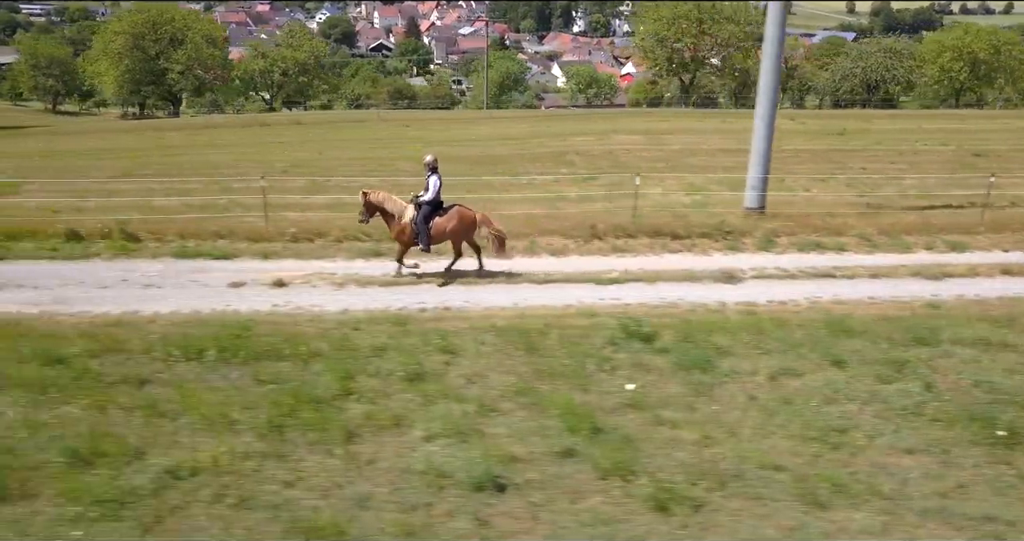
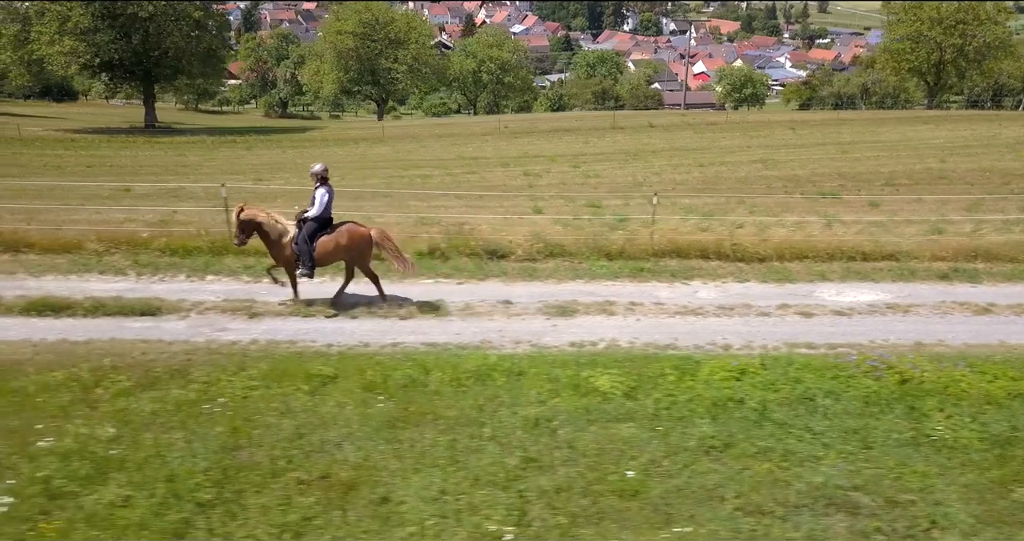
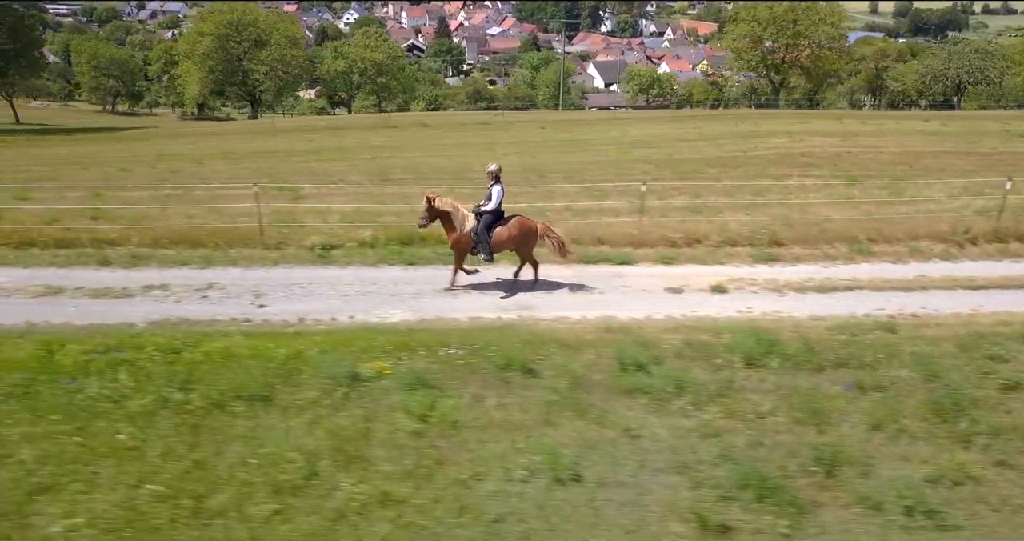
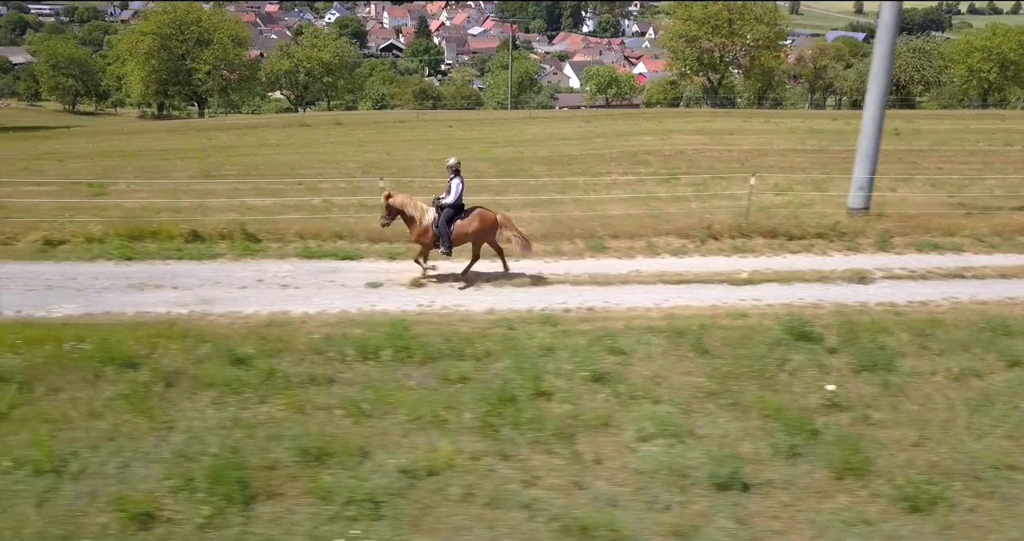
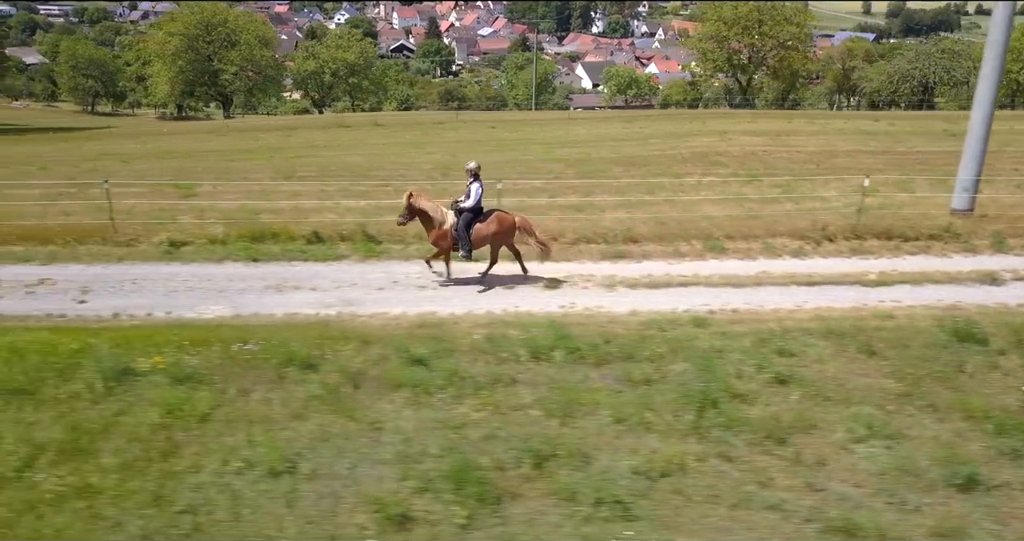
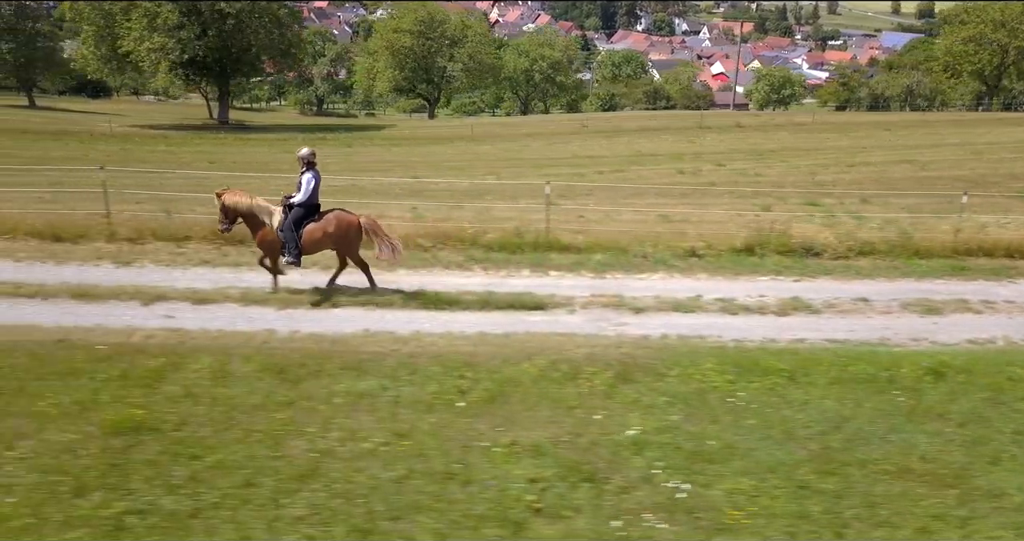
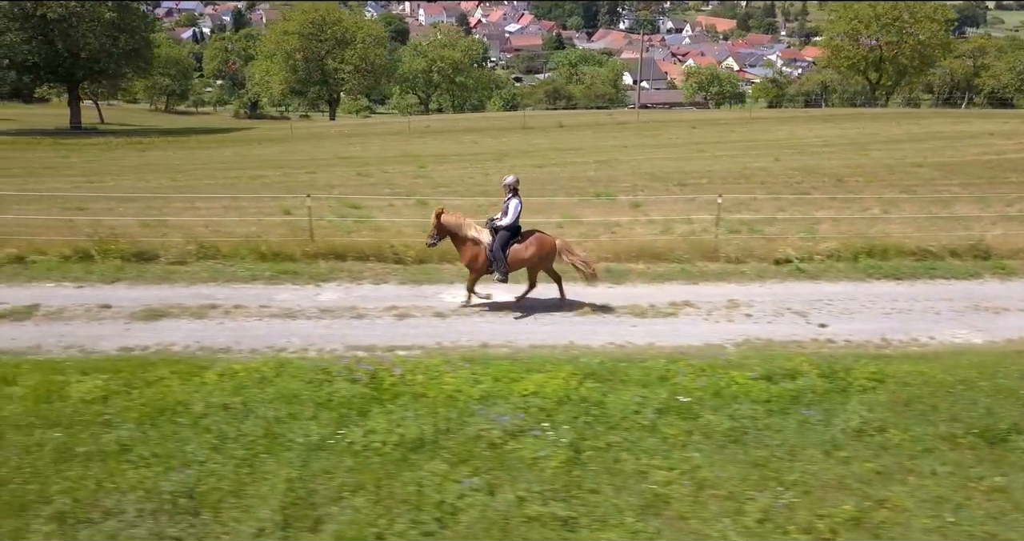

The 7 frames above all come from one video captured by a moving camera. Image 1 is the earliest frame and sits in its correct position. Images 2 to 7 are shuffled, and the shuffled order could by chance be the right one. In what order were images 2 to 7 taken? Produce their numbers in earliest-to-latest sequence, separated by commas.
4, 5, 3, 7, 2, 6
